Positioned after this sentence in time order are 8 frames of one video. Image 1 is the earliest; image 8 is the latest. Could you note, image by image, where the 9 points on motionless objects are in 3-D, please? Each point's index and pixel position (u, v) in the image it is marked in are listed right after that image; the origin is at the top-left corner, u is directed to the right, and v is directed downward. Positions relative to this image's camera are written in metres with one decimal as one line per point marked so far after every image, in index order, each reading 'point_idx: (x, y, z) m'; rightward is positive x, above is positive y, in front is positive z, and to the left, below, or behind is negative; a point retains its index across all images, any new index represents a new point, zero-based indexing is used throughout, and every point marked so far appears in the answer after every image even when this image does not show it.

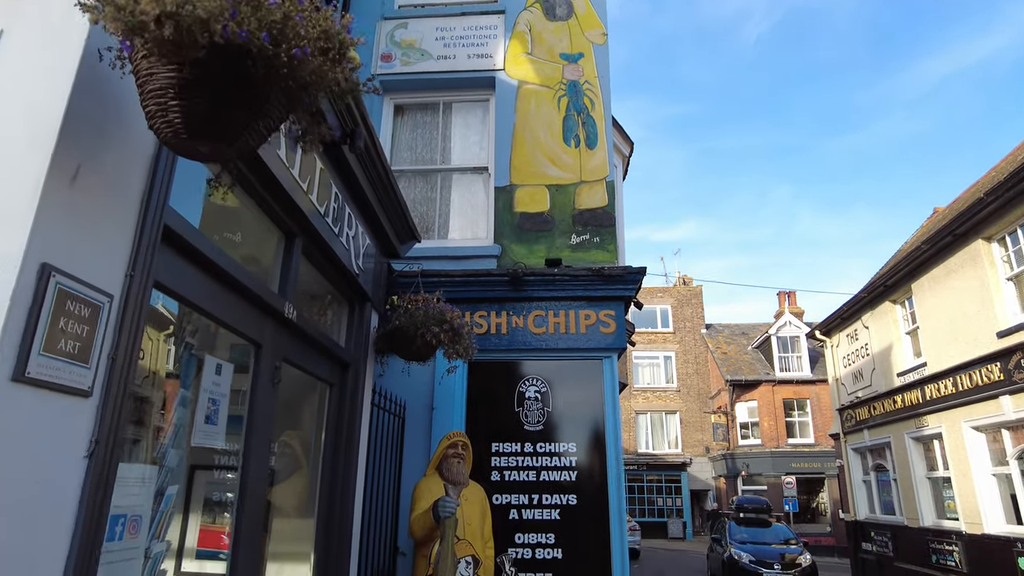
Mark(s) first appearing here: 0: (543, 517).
0: (+0.2, -1.7, +5.0) m
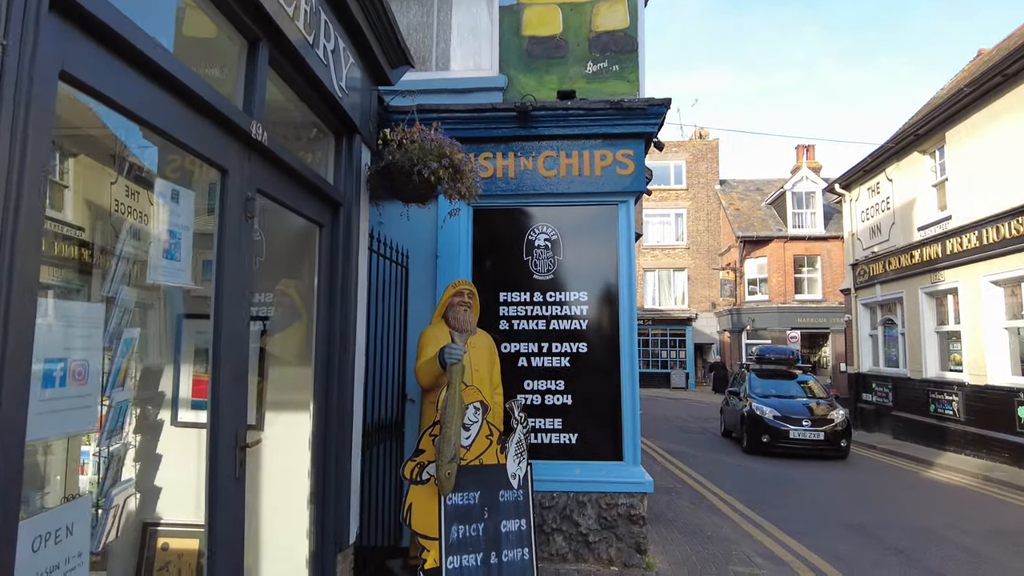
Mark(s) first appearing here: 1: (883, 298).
0: (+0.3, -0.6, +4.9) m
1: (+8.3, -0.2, +14.8) m
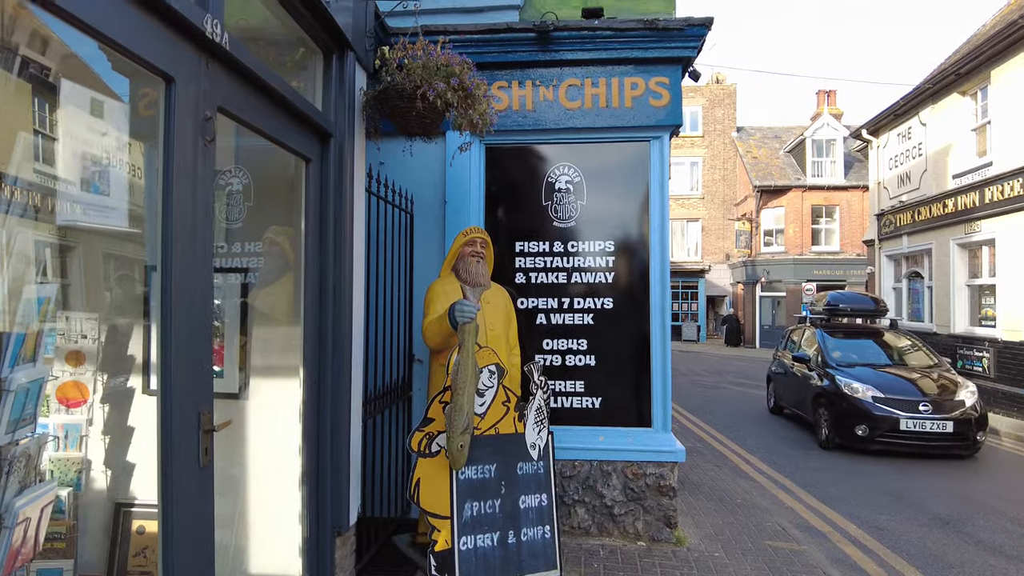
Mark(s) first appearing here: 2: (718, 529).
0: (+0.4, -0.2, +4.4) m
1: (+8.5, +0.8, +14.1) m
2: (+1.4, -1.6, +4.5) m
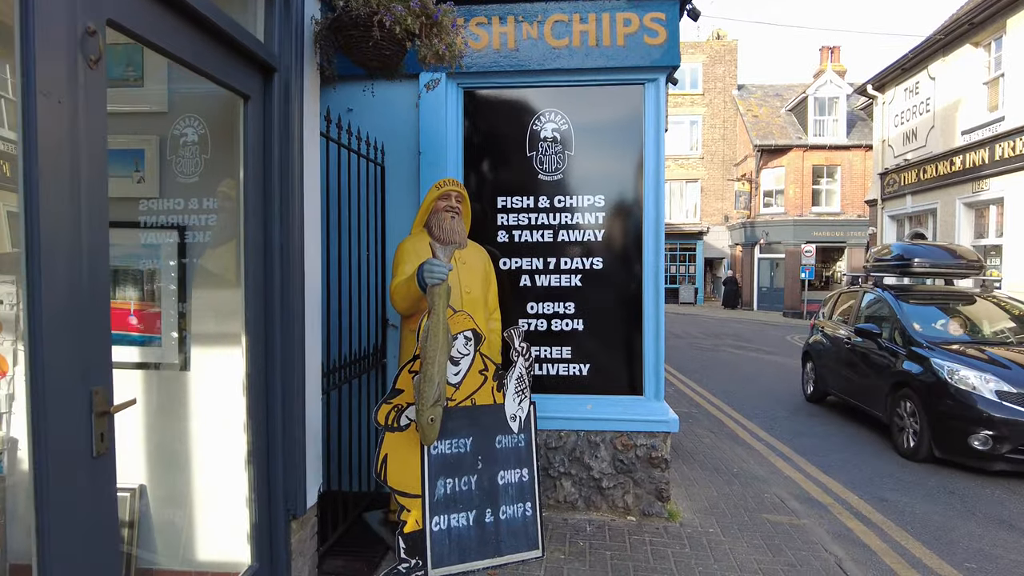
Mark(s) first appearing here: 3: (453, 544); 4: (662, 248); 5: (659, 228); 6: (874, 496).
0: (+0.3, 0.0, +4.1) m
1: (+8.3, +1.6, +13.8) m
2: (+1.3, -1.4, +4.3) m
3: (-0.3, -1.2, +3.1) m
4: (+0.9, +0.2, +4.0) m
5: (+0.9, +0.4, +4.0) m
6: (+2.6, -1.5, +4.8) m
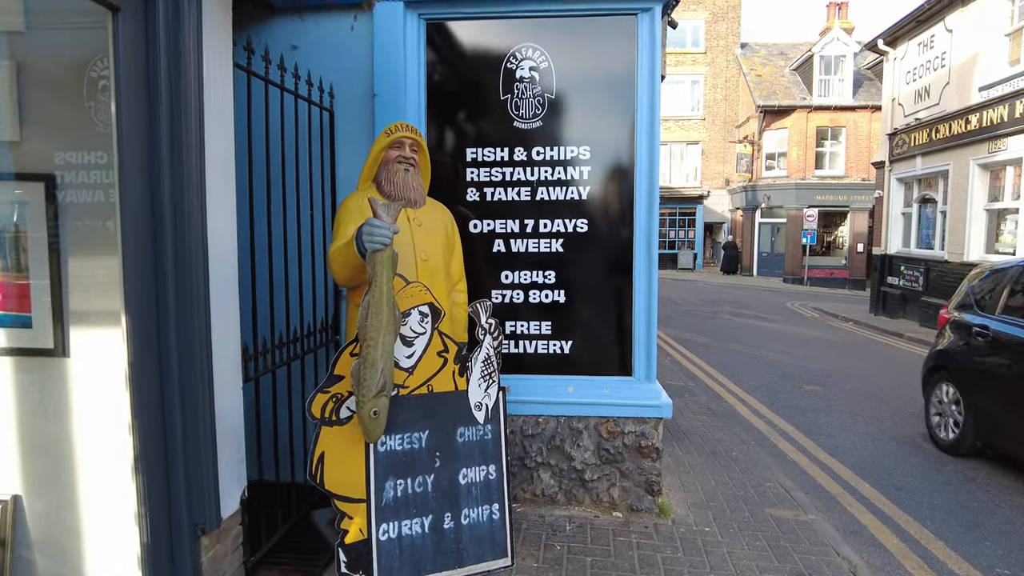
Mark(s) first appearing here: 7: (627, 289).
0: (+0.2, +0.2, +3.6) m
1: (+8.2, +2.3, +13.2) m
2: (+1.1, -1.2, +3.8) m
3: (-0.4, -1.1, +2.7) m
4: (+0.8, +0.4, +3.5) m
5: (+0.7, +0.5, +3.5) m
6: (+2.4, -1.3, +4.3) m
7: (+0.6, 0.0, +3.6) m
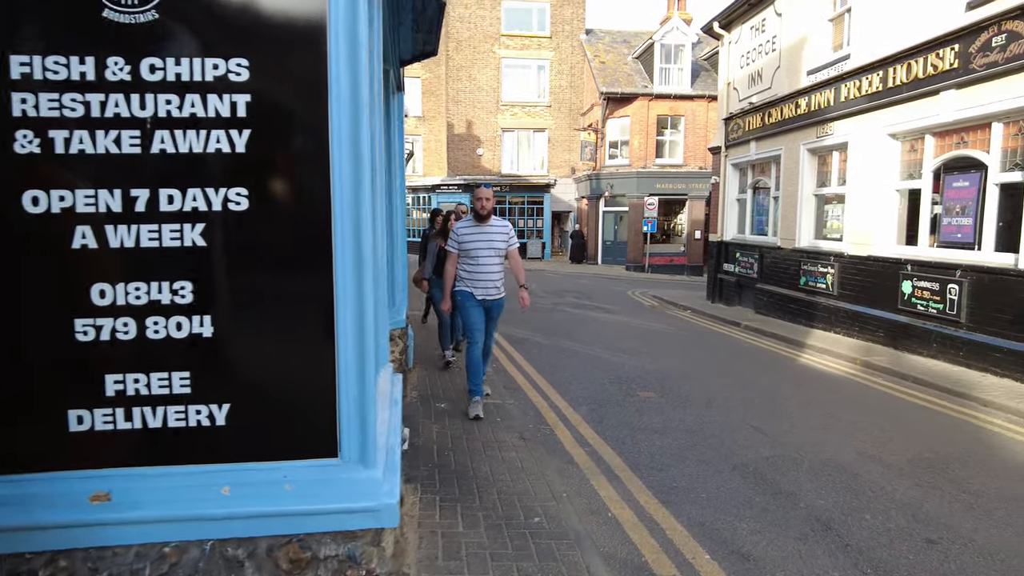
0: (-1.1, +0.1, +2.0) m
1: (+4.8, +2.6, +13.0) m
2: (-0.1, -1.2, +2.5) m
3: (-1.4, -1.2, +1.0) m
4: (-0.5, +0.4, +2.1) m
5: (-0.5, +0.5, +2.1) m
6: (+1.1, -1.3, +3.2) m
7: (-0.6, -0.1, +2.1) m
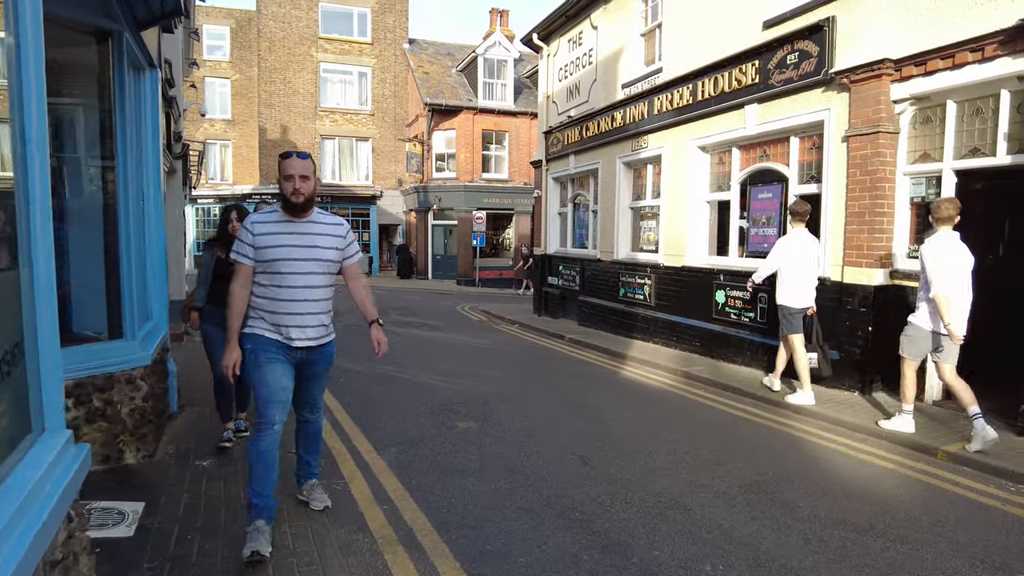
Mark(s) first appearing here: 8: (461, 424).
0: (-1.6, 0.0, +0.9) m
1: (+1.3, +2.3, +13.0) m
2: (-0.8, -1.3, +1.5) m
3: (-1.7, -1.2, -0.2) m
4: (-1.1, +0.3, +1.1) m
5: (-1.1, +0.4, +1.1) m
6: (+0.2, -1.4, +2.6) m
7: (-1.2, -0.1, +1.1) m
8: (-0.4, -1.2, +5.7) m
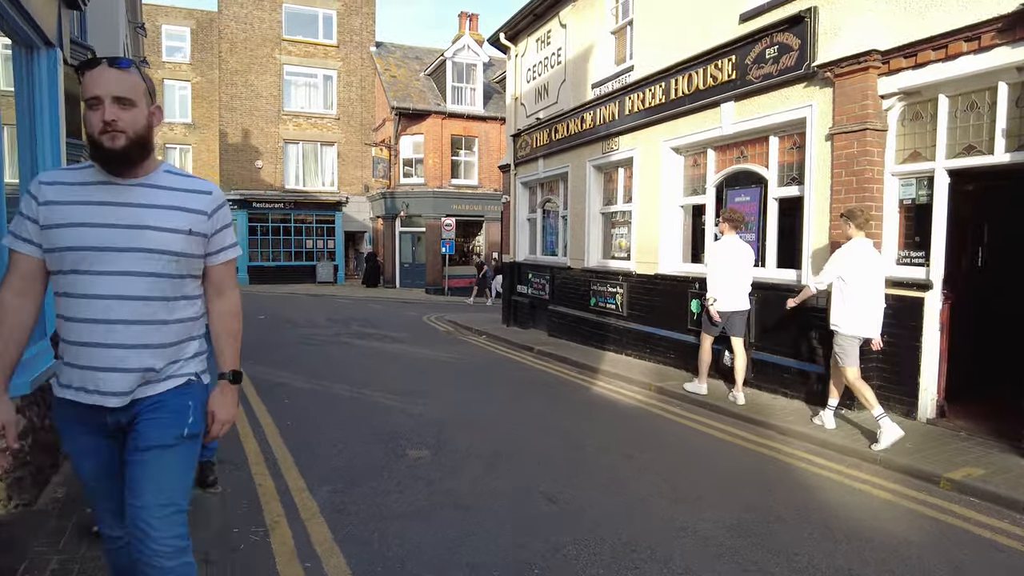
0: (-1.8, 0.0, +0.2) m
1: (+0.6, +2.2, +12.5) m
2: (-1.0, -1.3, +0.9) m
3: (-1.8, -1.3, -0.9) m
4: (-1.2, +0.2, +0.4) m
5: (-1.2, +0.4, +0.4) m
6: (0.0, -1.4, +1.9) m
7: (-1.4, -0.2, +0.4) m
8: (-0.8, -1.3, +5.1) m
